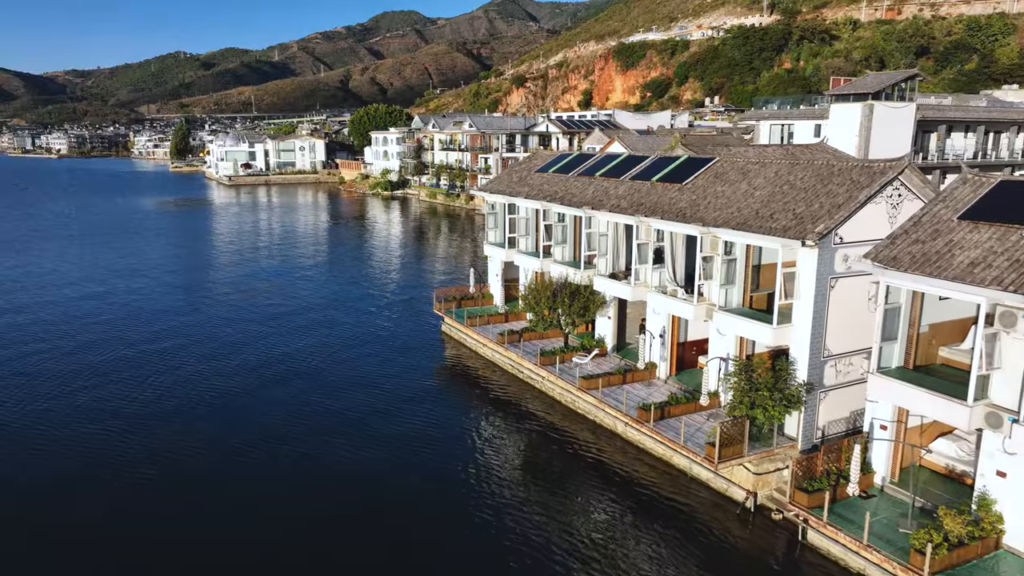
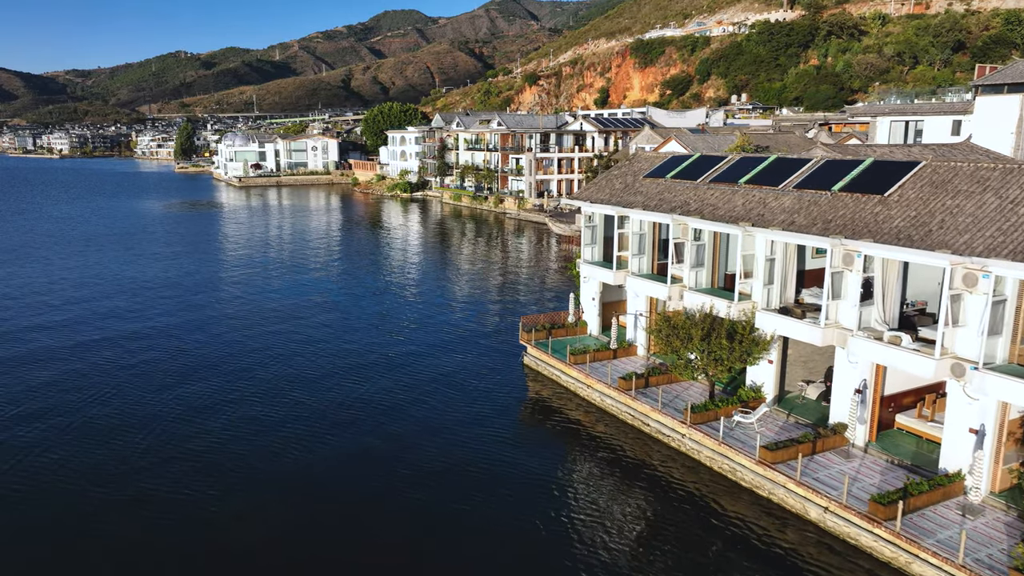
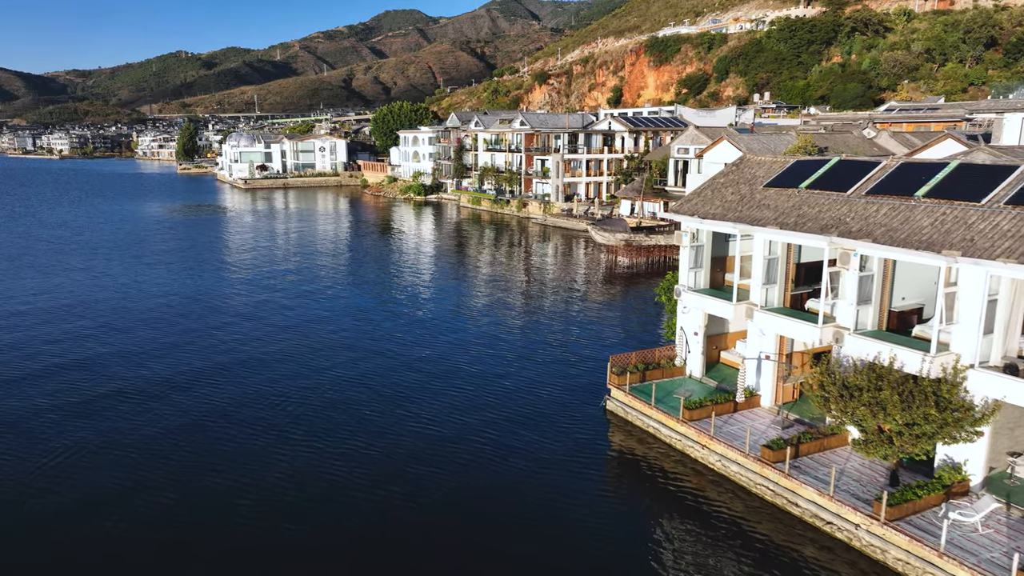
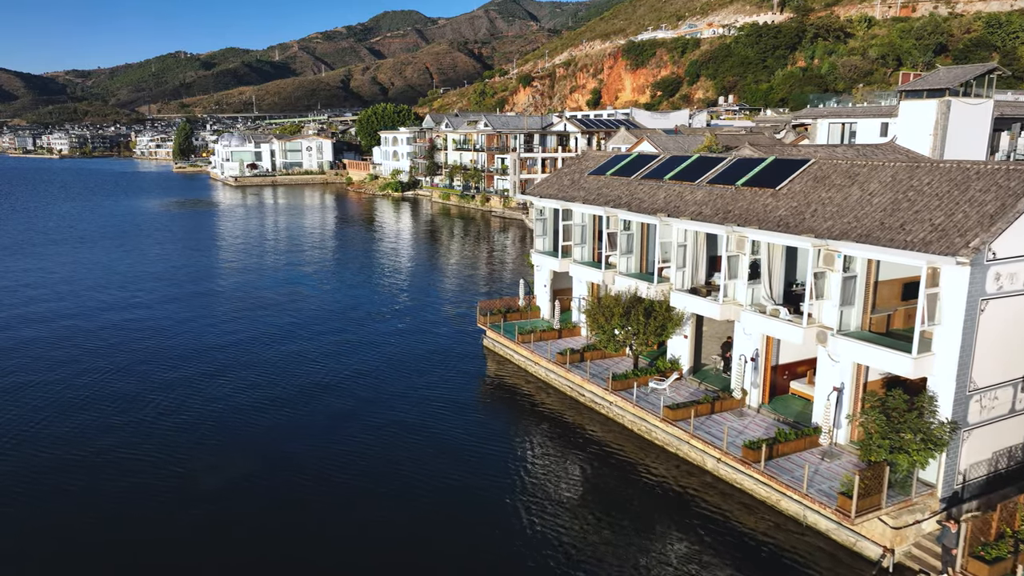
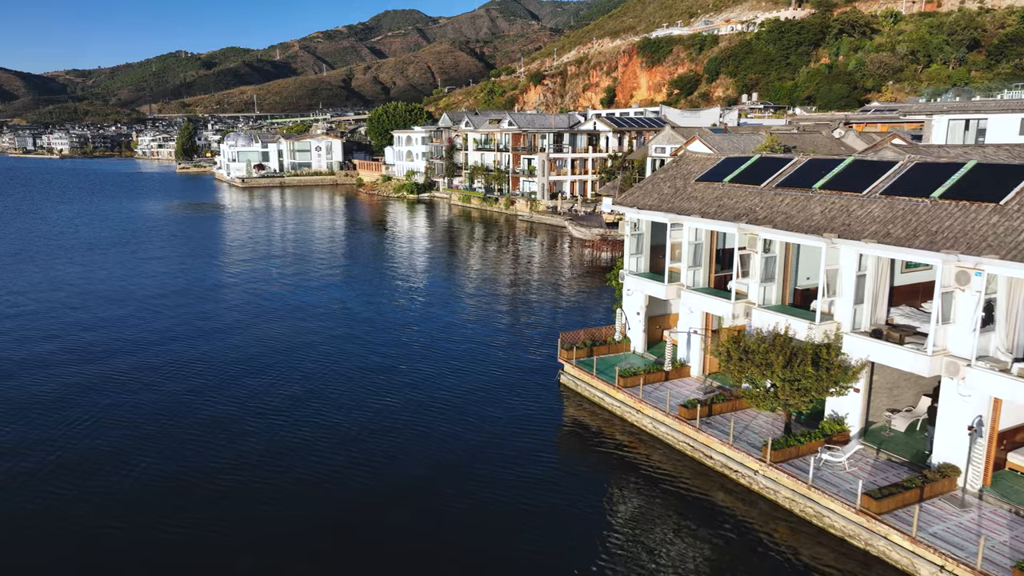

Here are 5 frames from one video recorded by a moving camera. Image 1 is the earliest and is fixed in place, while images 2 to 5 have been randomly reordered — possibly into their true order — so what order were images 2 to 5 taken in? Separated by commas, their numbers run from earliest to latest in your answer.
4, 2, 5, 3
